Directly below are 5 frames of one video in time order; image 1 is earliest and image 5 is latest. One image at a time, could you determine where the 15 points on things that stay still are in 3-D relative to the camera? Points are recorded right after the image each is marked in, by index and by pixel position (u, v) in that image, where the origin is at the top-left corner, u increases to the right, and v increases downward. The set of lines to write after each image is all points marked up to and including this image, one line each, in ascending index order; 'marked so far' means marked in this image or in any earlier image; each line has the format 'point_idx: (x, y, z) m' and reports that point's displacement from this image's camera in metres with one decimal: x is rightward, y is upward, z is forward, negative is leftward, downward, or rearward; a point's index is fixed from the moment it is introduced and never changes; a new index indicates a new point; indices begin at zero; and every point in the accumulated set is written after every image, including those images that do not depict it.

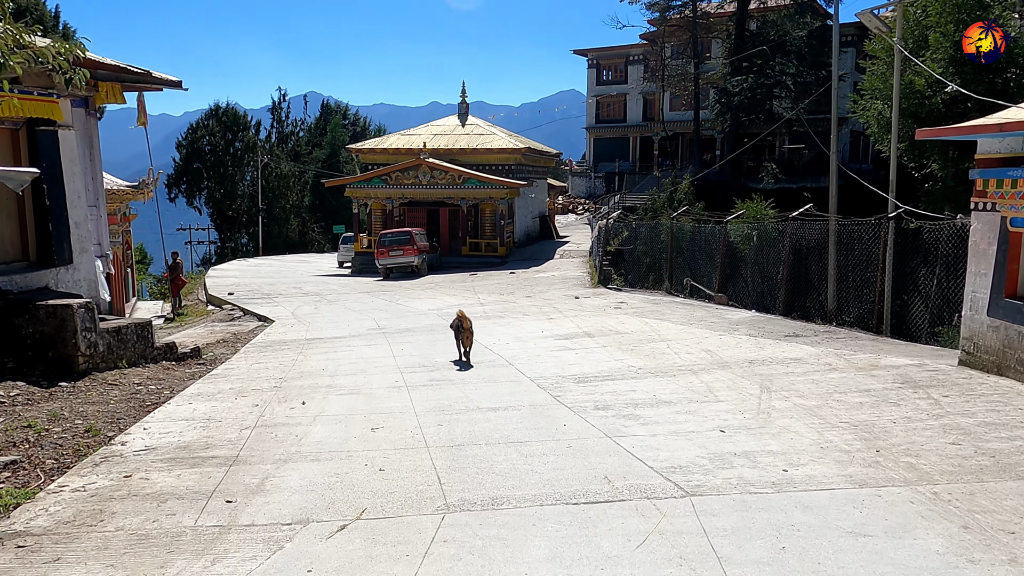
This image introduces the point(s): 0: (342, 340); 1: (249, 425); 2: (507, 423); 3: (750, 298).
0: (-3.1, -0.9, +13.6) m
1: (-2.4, -1.2, +6.8) m
2: (0.0, -1.2, +6.6) m
3: (+5.1, -0.2, +16.2) m
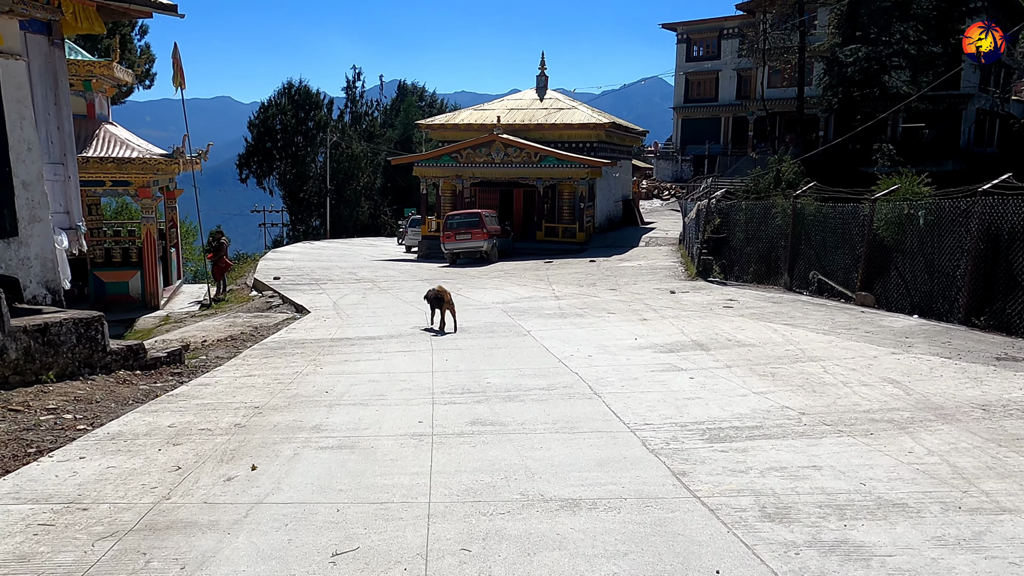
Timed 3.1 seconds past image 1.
0: (-1.9, -0.8, +10.6) m
1: (-1.9, -1.2, +3.8) m
2: (+0.4, -1.2, +3.4) m
3: (+6.5, -0.2, +12.3) m
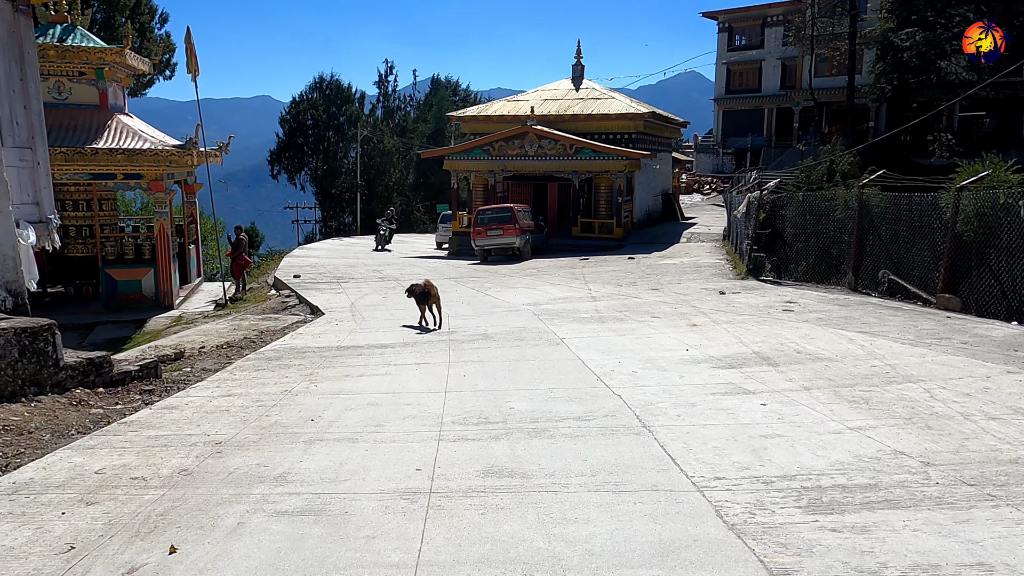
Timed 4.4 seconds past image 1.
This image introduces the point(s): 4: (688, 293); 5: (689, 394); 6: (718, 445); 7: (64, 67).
0: (-1.5, -0.8, +9.3) m
1: (-1.9, -1.2, +2.4) m
2: (+0.4, -1.2, +1.9) m
3: (+7.0, -0.2, +10.6) m
4: (+3.5, -0.1, +15.1) m
5: (+1.5, -0.9, +6.5) m
6: (+1.4, -1.0, +5.0) m
7: (-10.6, +5.3, +18.0) m
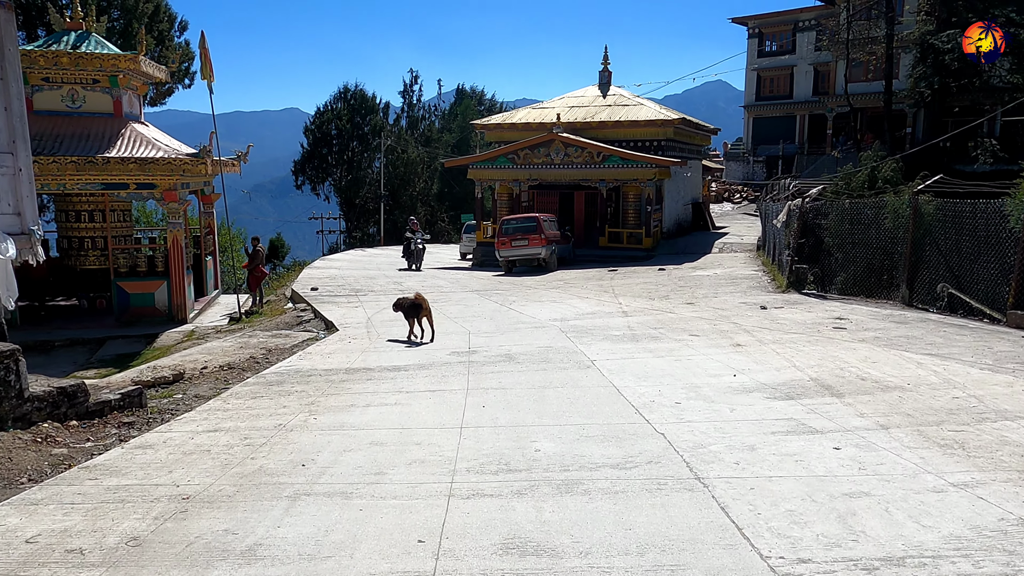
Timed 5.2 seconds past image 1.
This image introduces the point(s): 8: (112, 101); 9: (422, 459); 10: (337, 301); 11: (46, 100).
0: (-1.3, -1.0, +8.4) m
1: (-1.8, -1.3, +1.6) m
2: (+0.4, -1.3, +1.0) m
3: (+7.3, -0.4, +9.5) m
4: (+4.0, -0.4, +14.1) m
5: (+1.7, -1.1, +5.5) m
6: (+1.5, -1.1, +4.0) m
7: (-10.1, +5.0, +17.5) m
8: (-9.6, +4.5, +18.1) m
9: (-0.6, -1.2, +5.1) m
10: (-4.1, -0.3, +17.5) m
11: (-10.7, +4.3, +17.4) m
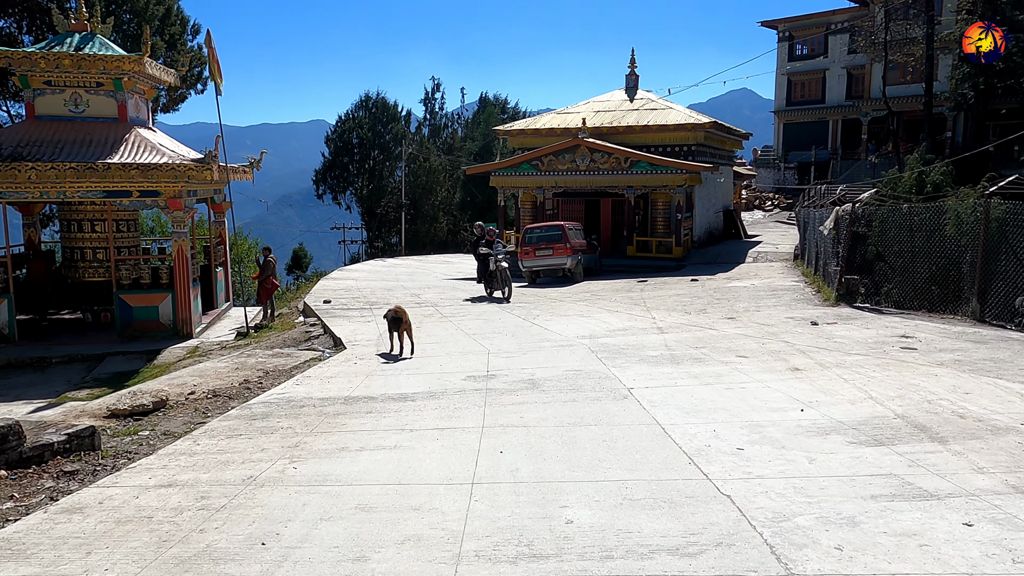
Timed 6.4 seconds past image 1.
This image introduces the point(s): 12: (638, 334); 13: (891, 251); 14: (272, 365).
0: (-1.0, -1.1, +7.3) m
1: (-1.8, -1.4, +0.4) m
2: (+0.4, -1.4, -0.2) m
3: (+7.6, -0.6, +8.1) m
4: (+4.4, -0.6, +12.7) m
5: (+1.8, -1.2, +4.3) m
6: (+1.6, -1.2, +2.7) m
7: (-9.5, +4.7, +16.7) m
8: (-9.1, +4.2, +17.3) m
9: (-0.5, -1.3, +3.9) m
10: (-3.6, -0.6, +16.4) m
11: (-10.2, +4.0, +16.6) m
12: (+2.0, -0.7, +11.9) m
13: (+7.5, +0.8, +14.6) m
14: (-3.3, -1.1, +10.7) m
